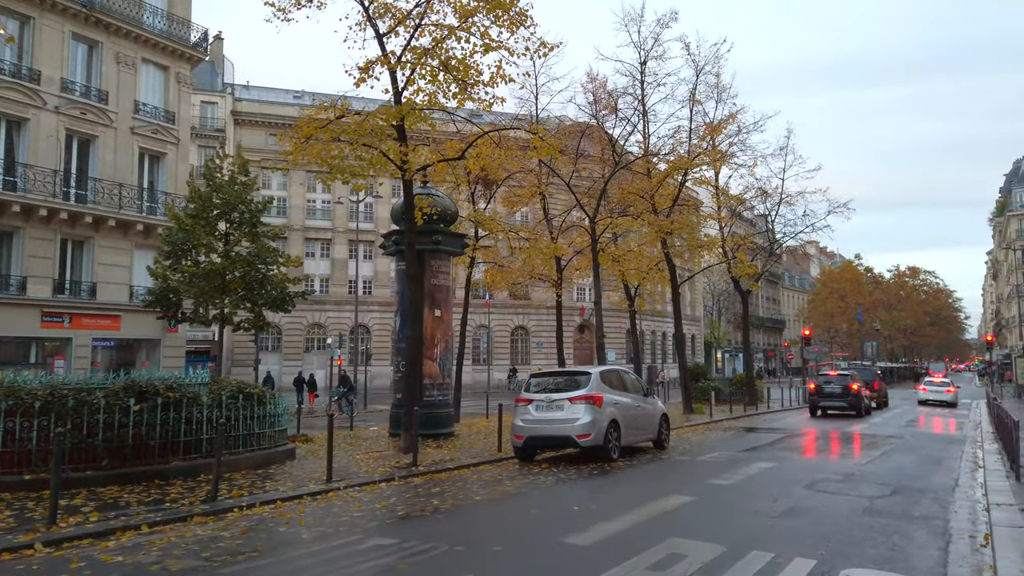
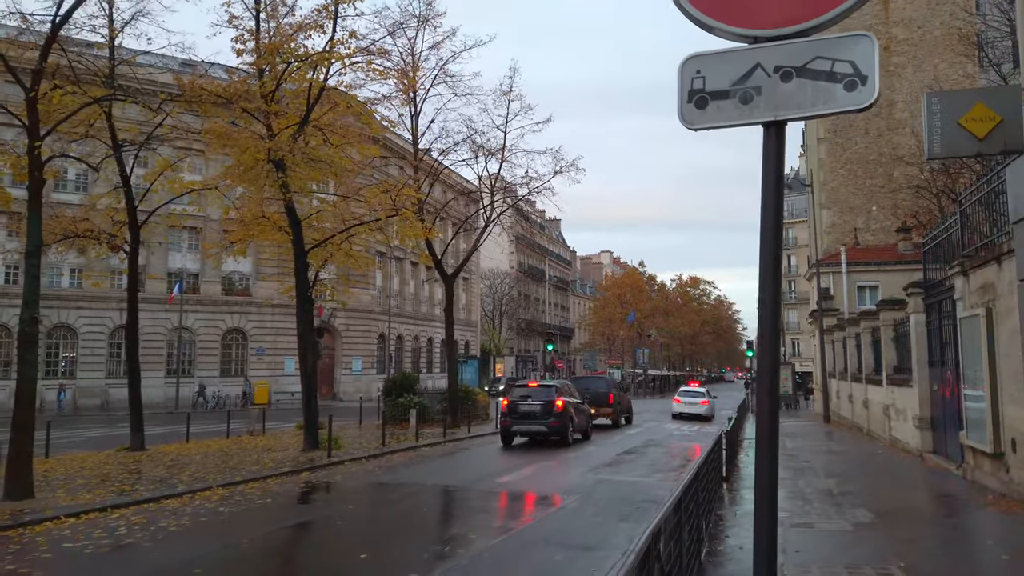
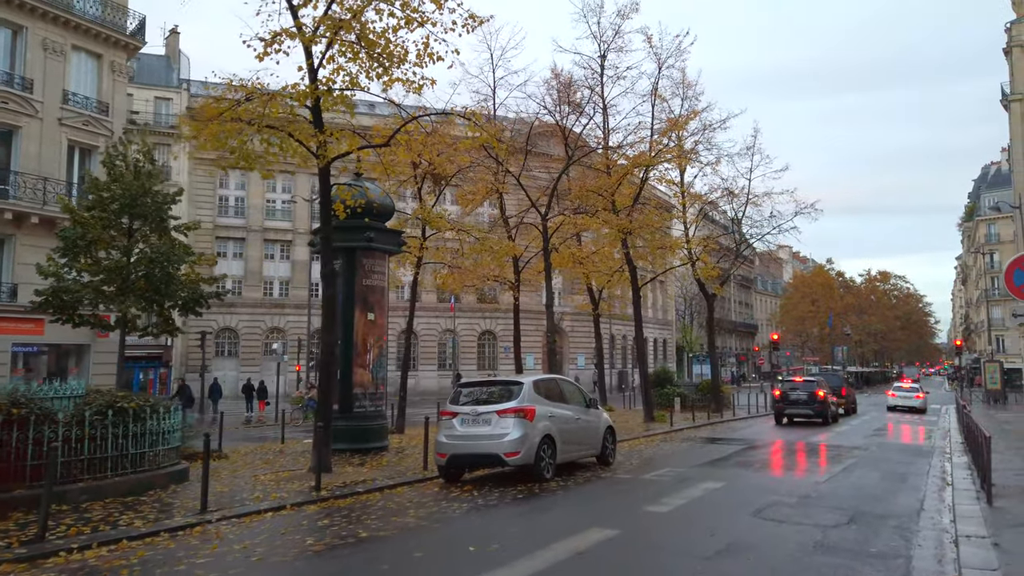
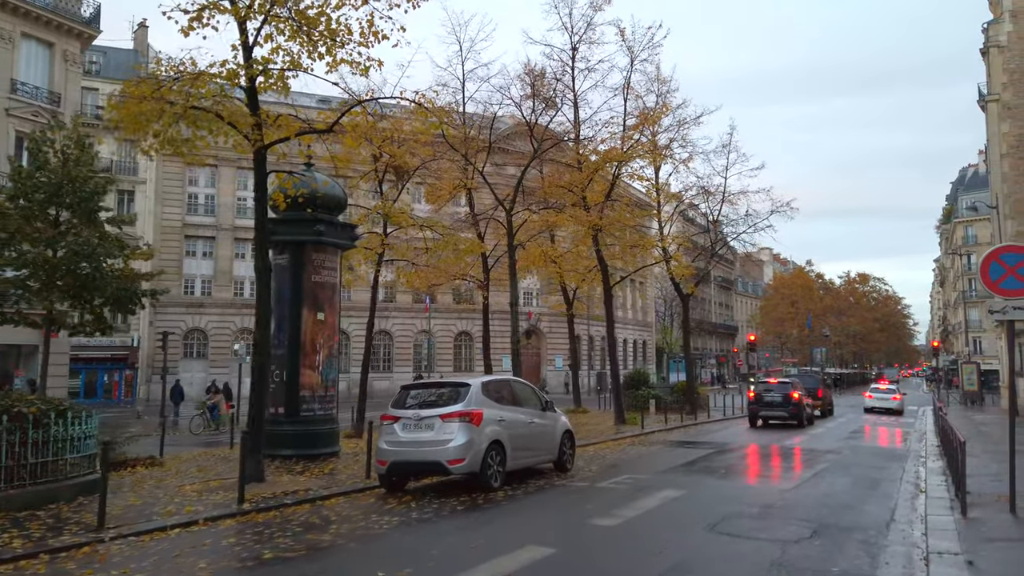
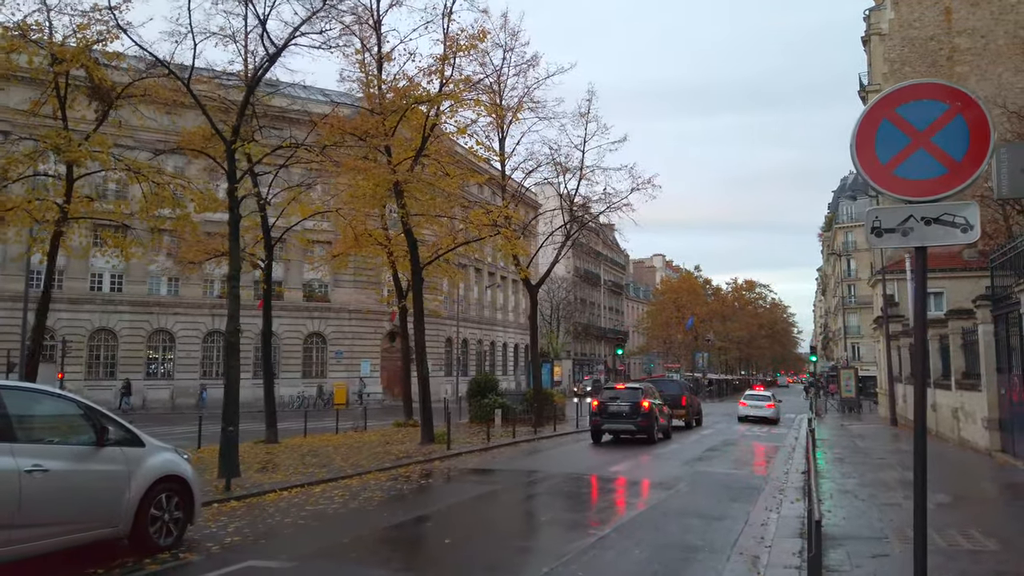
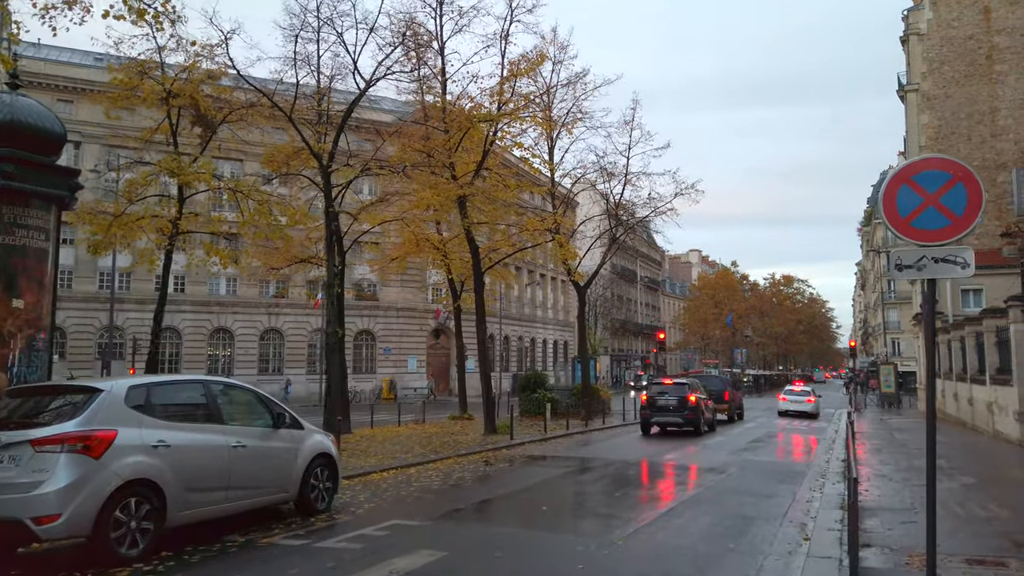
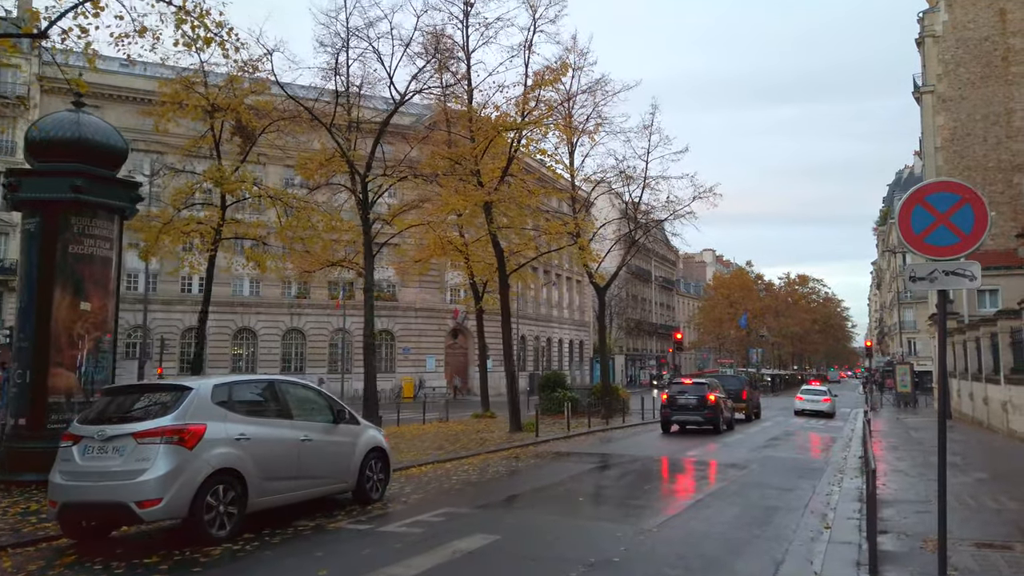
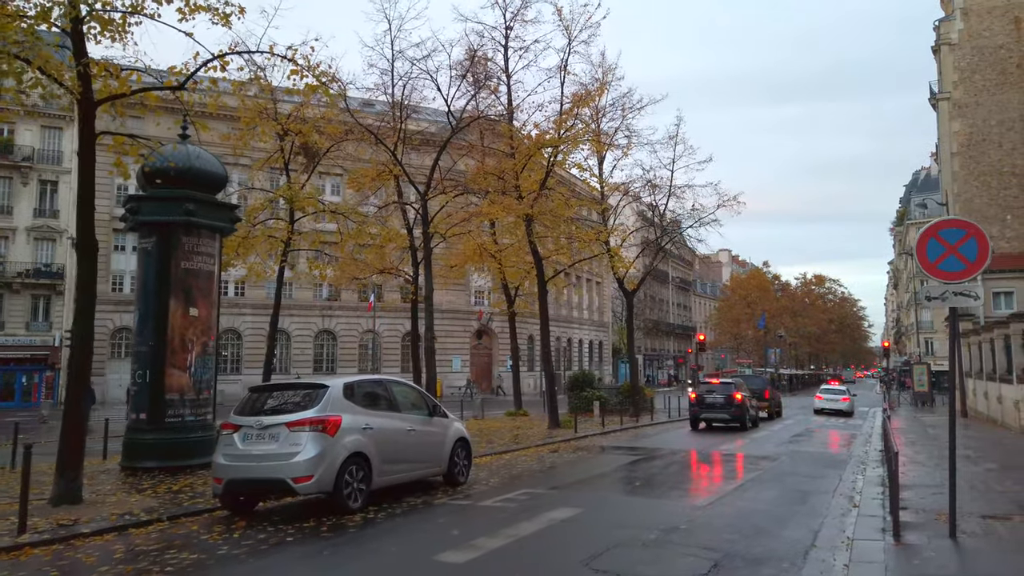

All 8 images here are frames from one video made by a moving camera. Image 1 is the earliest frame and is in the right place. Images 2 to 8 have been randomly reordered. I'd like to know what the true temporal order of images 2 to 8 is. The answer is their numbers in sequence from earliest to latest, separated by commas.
3, 4, 8, 7, 6, 5, 2
